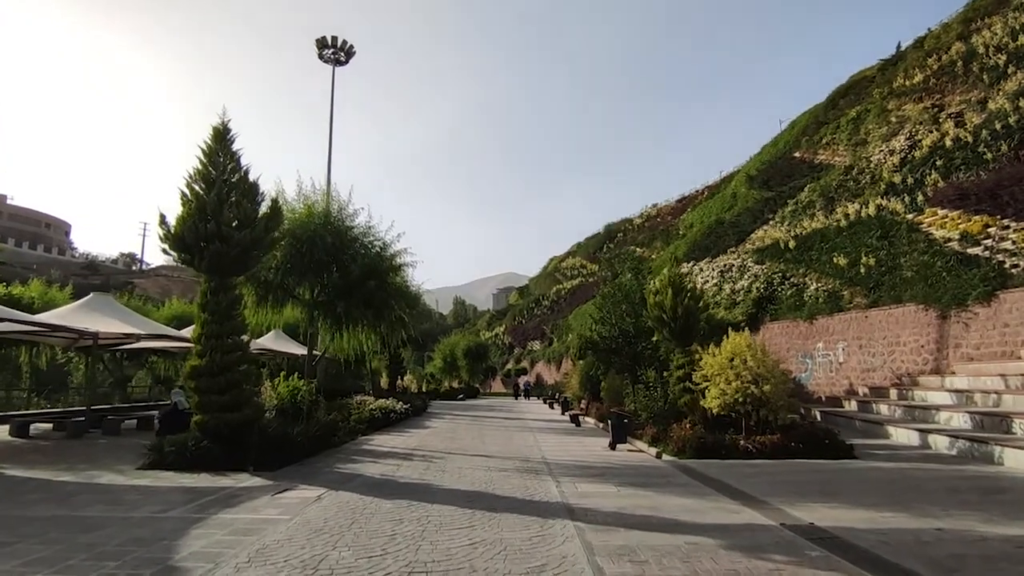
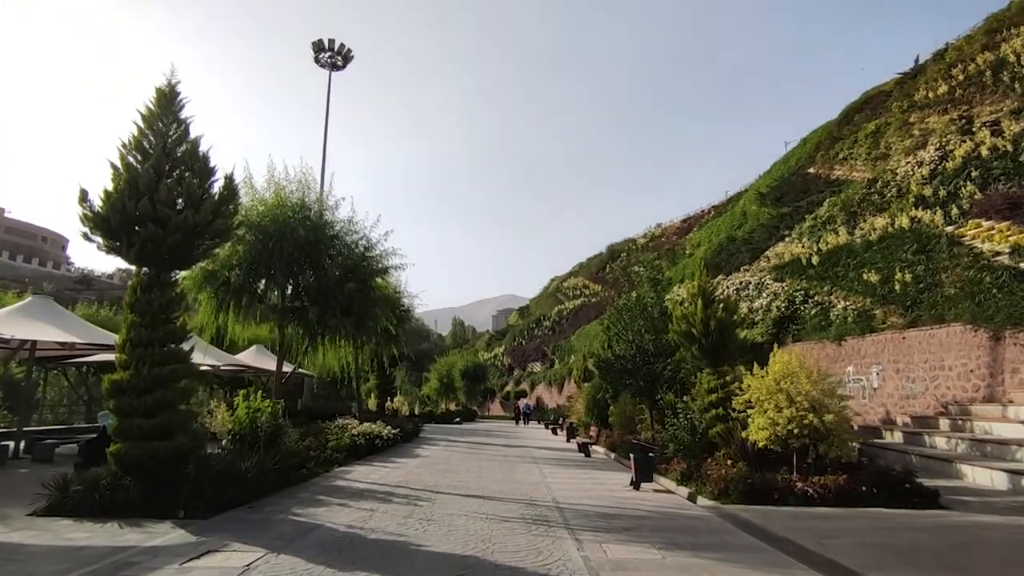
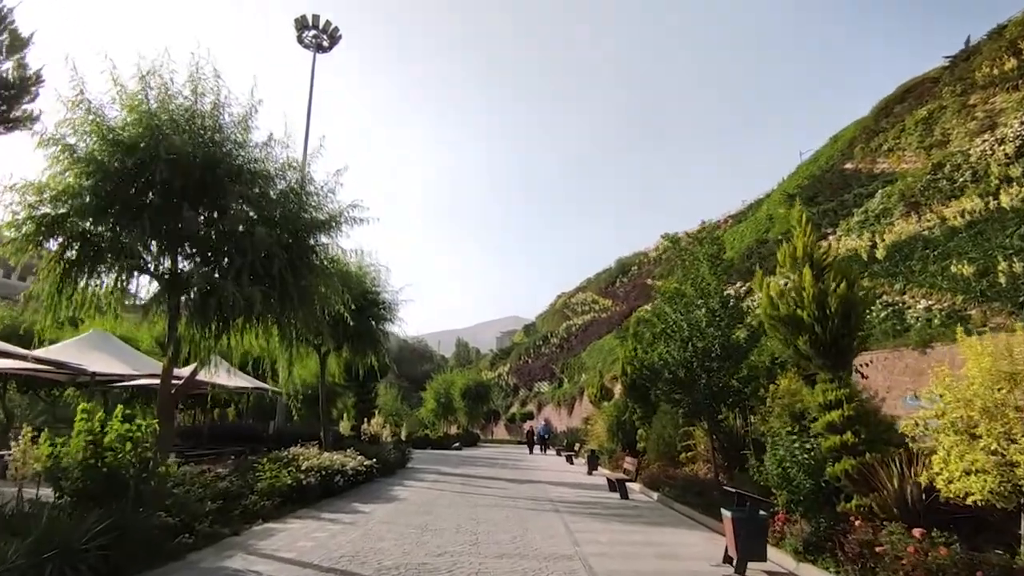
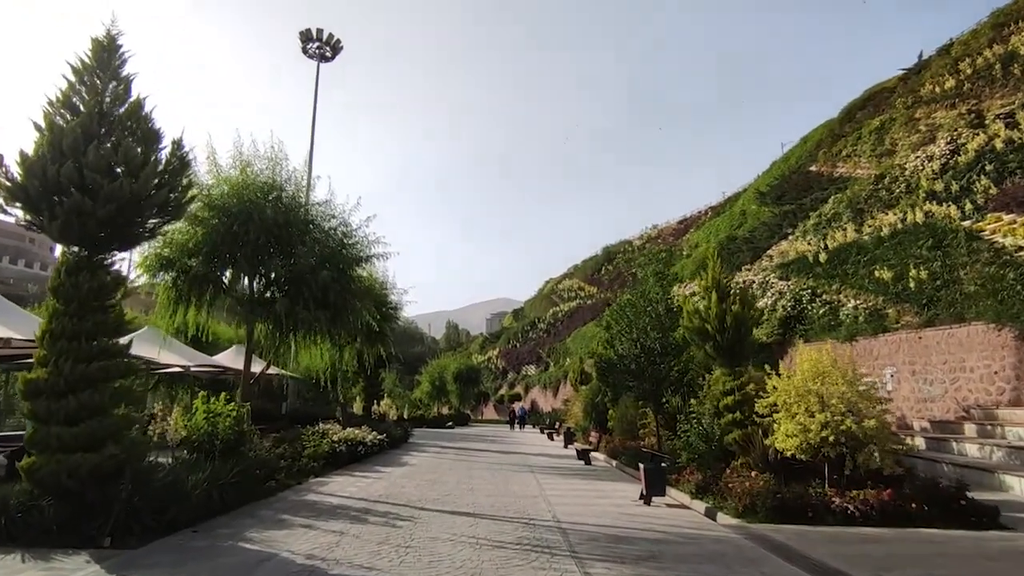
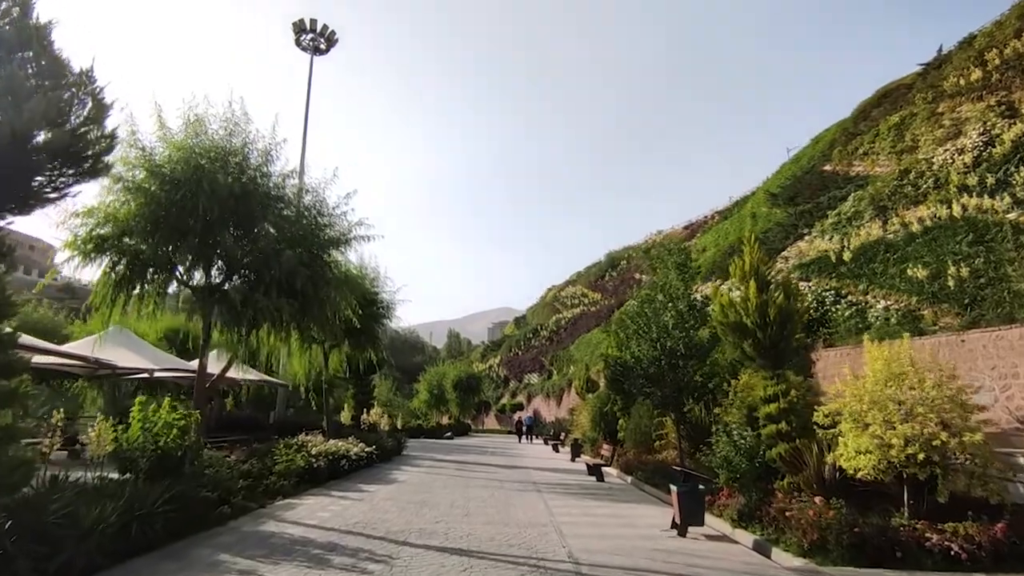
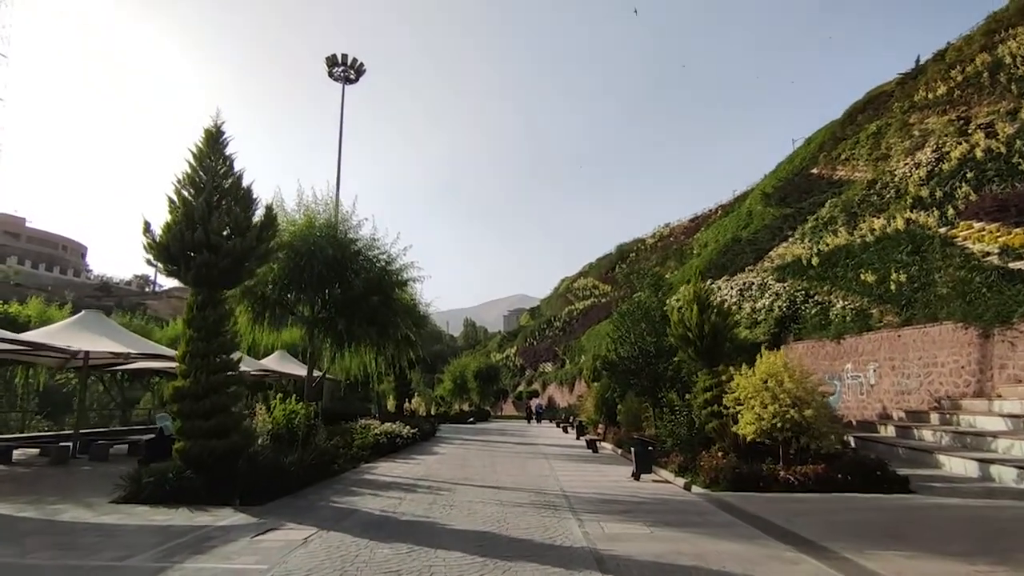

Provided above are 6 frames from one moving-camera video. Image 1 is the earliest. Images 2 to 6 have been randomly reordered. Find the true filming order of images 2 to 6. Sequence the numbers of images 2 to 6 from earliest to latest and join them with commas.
6, 2, 4, 5, 3
